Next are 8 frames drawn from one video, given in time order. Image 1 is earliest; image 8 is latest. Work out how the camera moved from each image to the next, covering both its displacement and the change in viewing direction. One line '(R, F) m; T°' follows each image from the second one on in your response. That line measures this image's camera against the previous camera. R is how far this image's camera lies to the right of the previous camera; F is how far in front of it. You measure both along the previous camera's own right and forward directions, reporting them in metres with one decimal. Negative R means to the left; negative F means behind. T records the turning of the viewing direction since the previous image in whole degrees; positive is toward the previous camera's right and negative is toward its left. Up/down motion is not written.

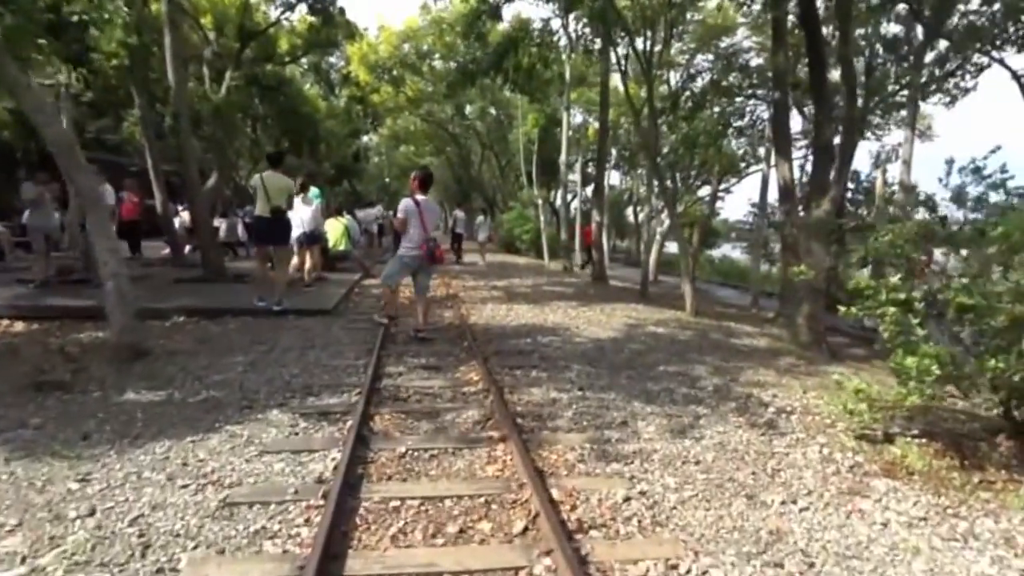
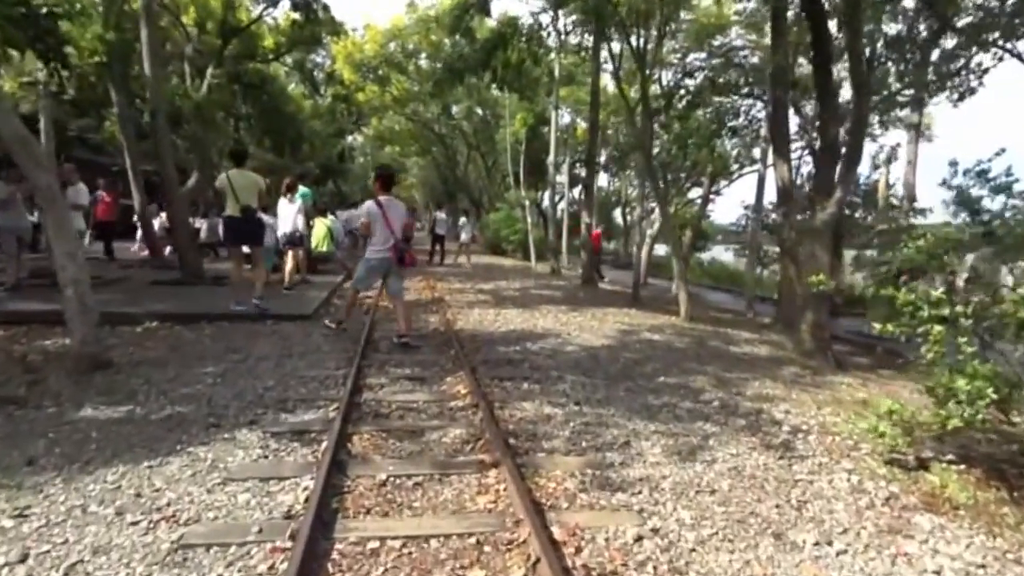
(-0.1, +0.6) m; +1°
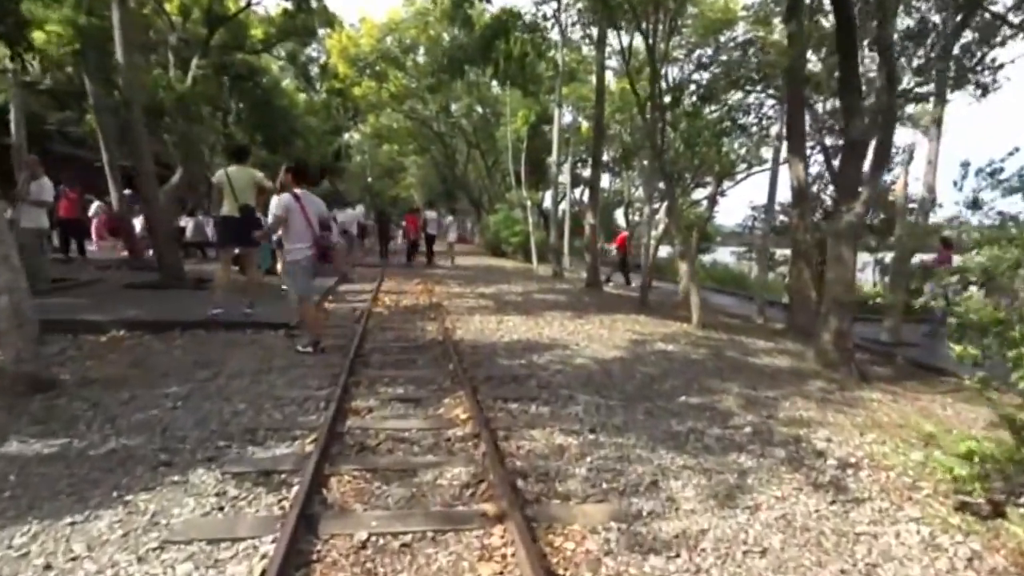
(-0.1, +1.0) m; 0°
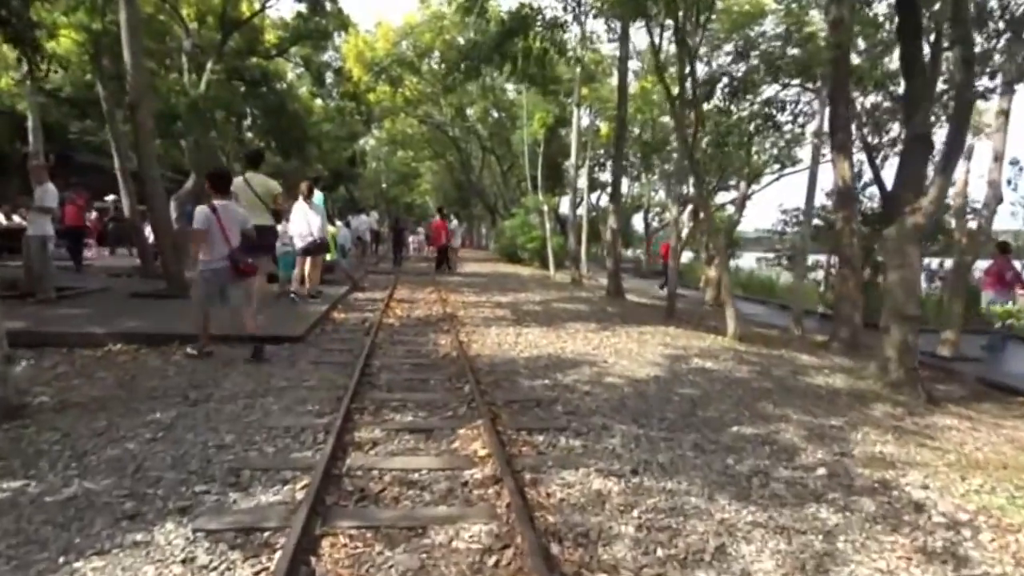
(-0.1, +1.1) m; -1°
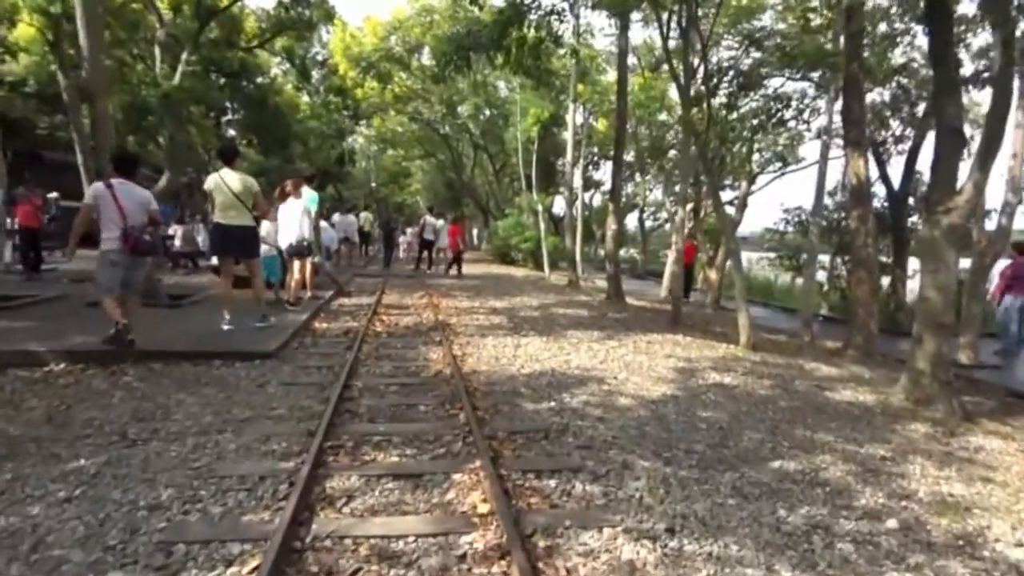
(-0.1, +1.1) m; +1°
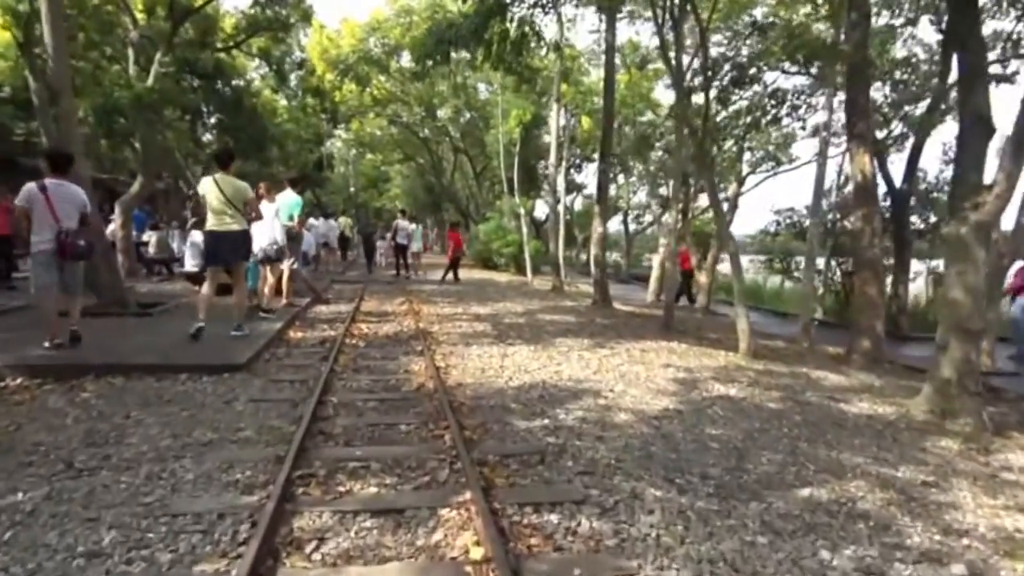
(-0.1, +0.7) m; +1°
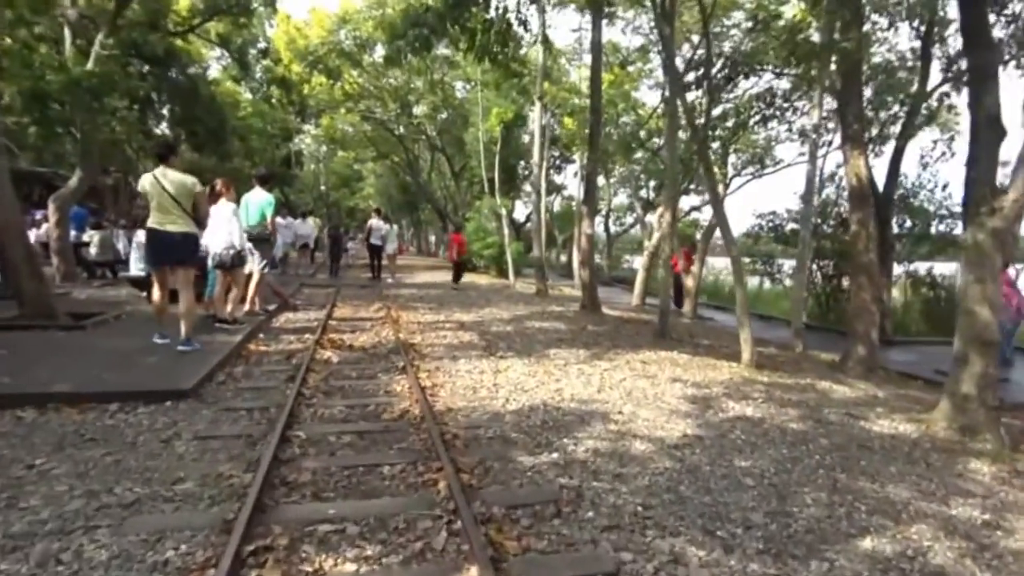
(-0.2, +1.0) m; +1°
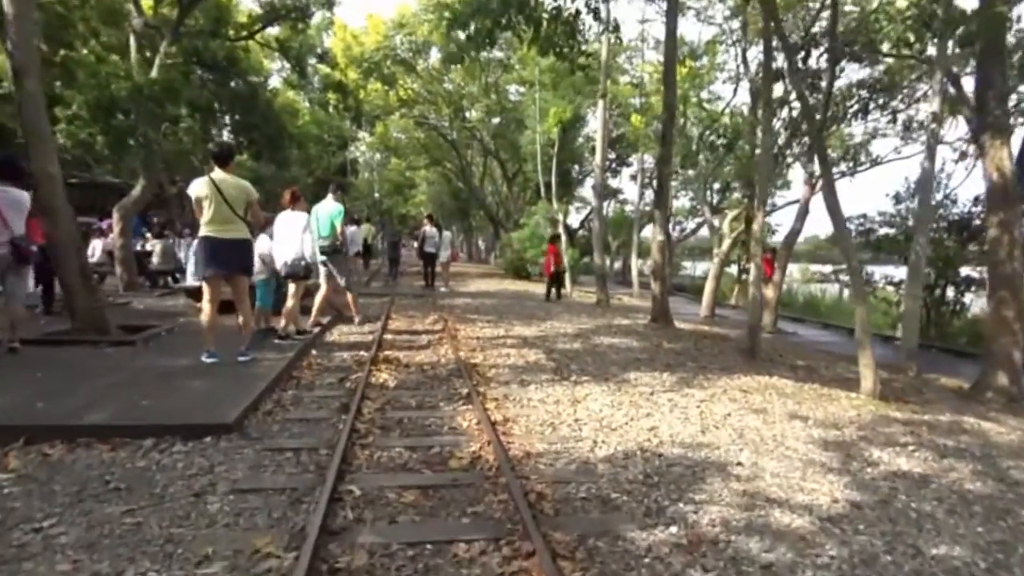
(-0.3, +1.6) m; -3°
